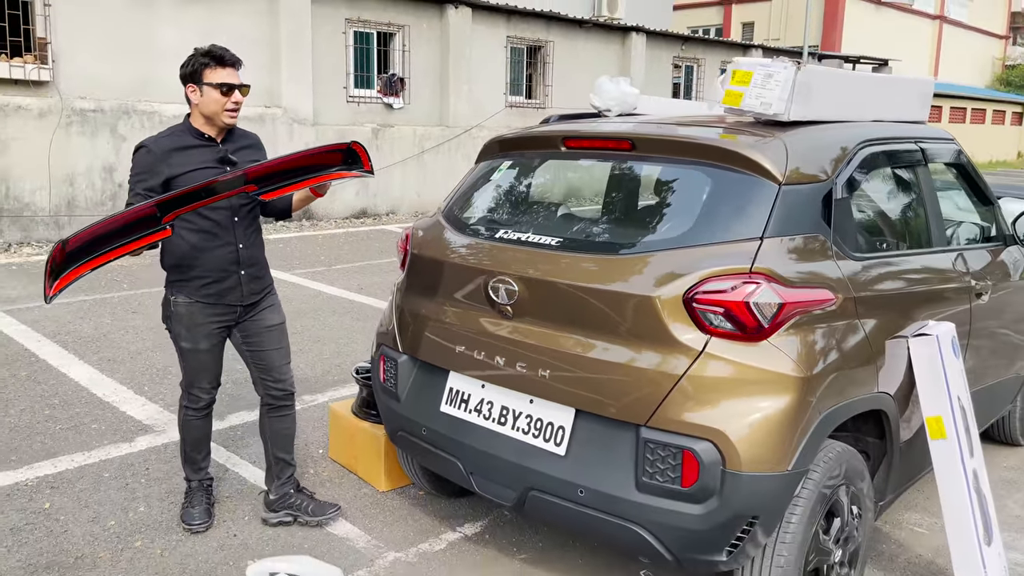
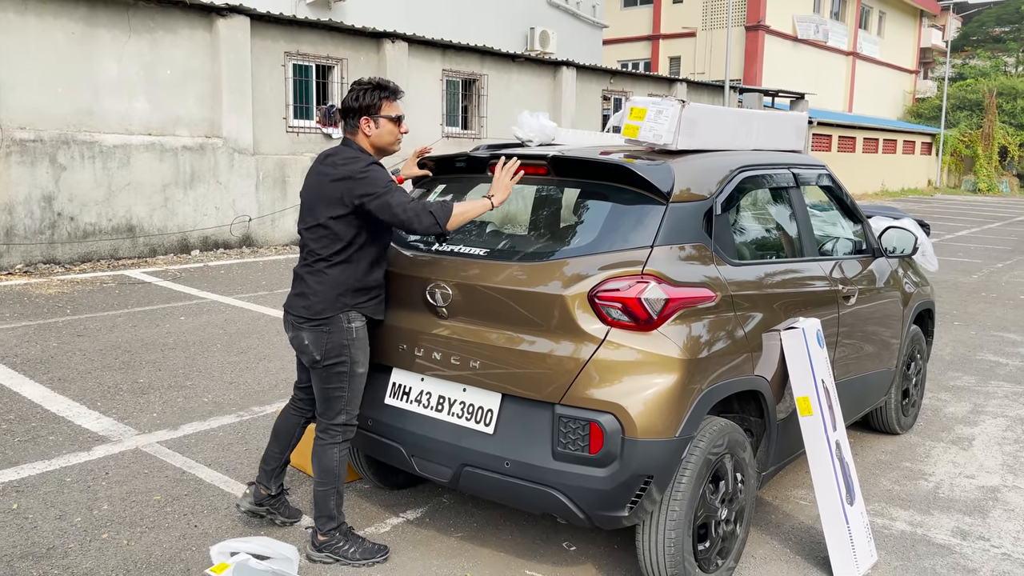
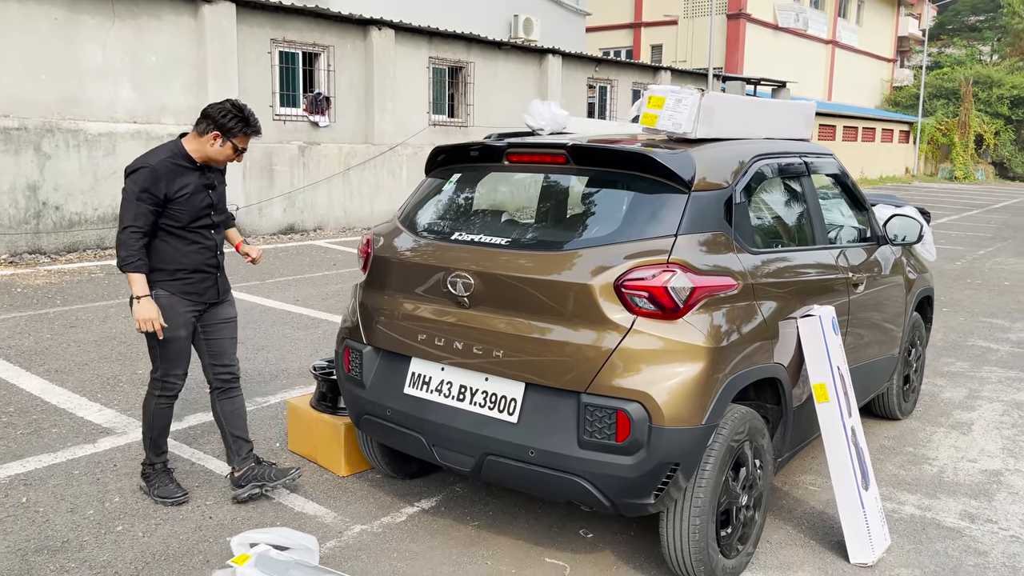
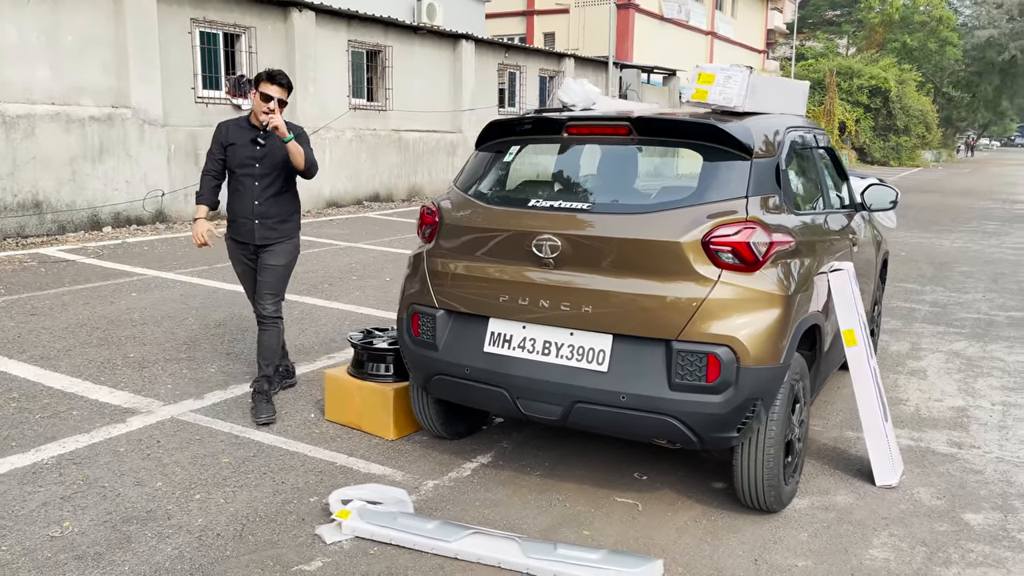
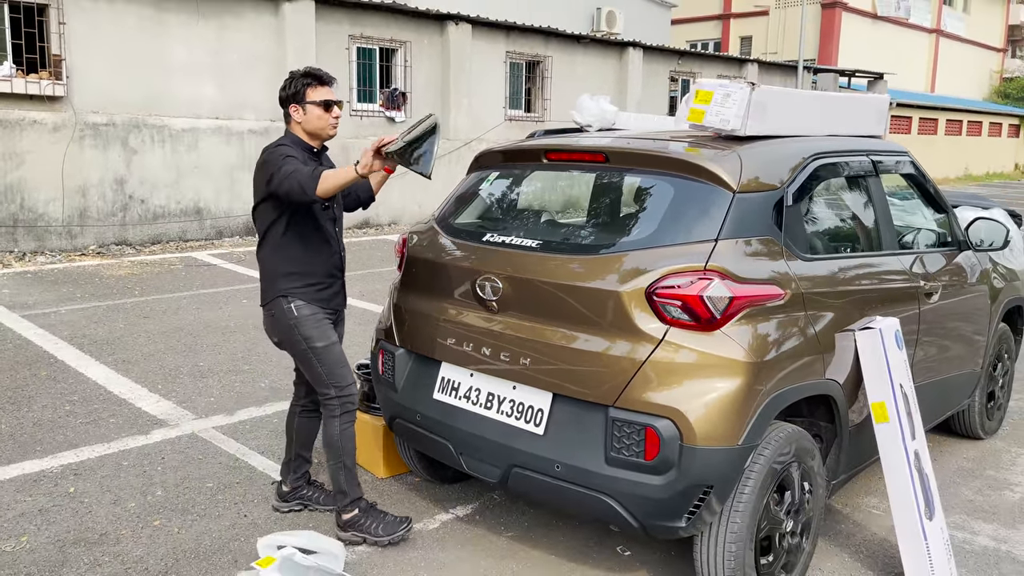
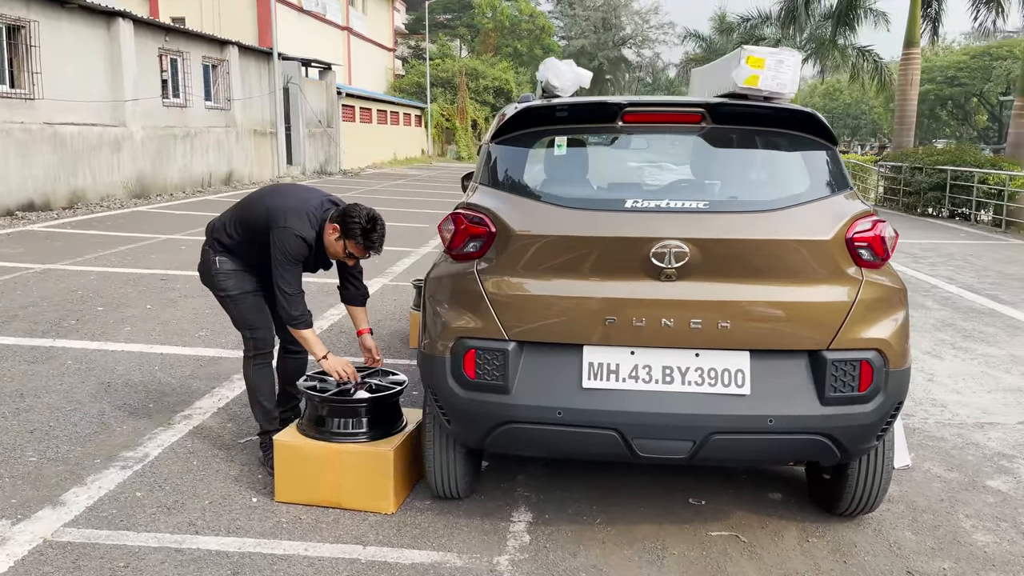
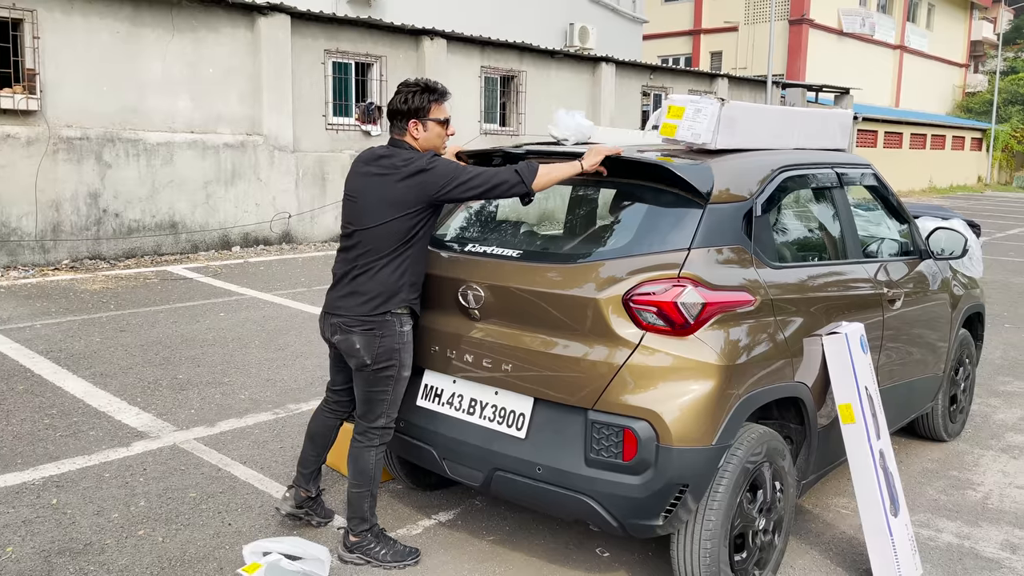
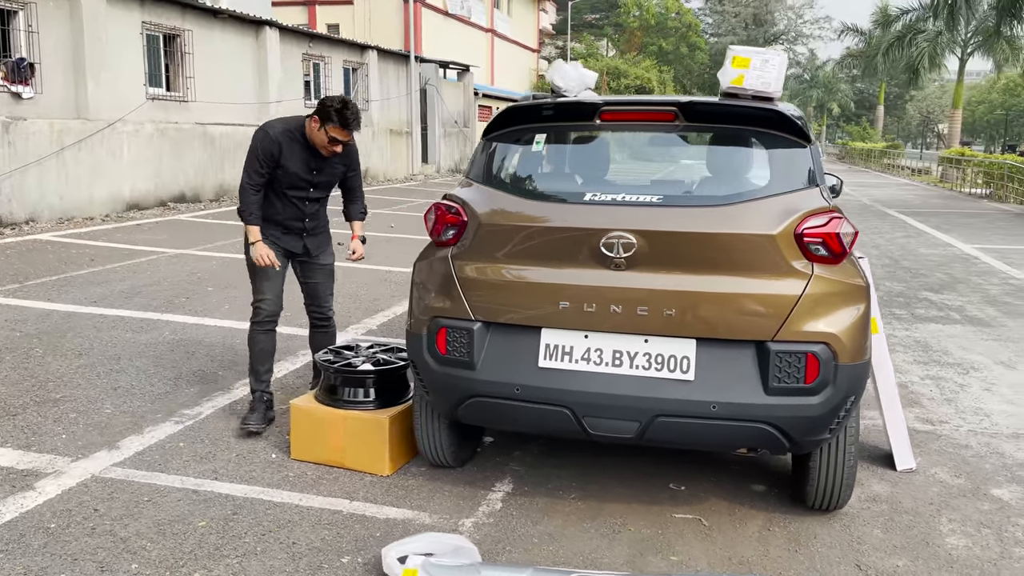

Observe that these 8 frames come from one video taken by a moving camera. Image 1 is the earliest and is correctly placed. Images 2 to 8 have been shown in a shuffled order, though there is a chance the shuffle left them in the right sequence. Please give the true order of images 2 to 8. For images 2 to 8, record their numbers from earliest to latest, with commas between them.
5, 7, 2, 3, 4, 8, 6
